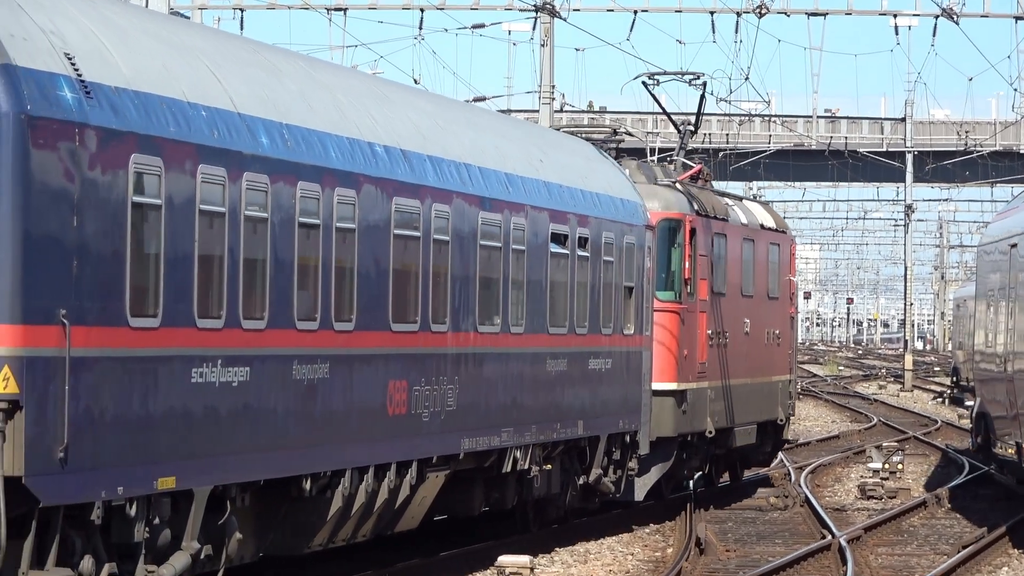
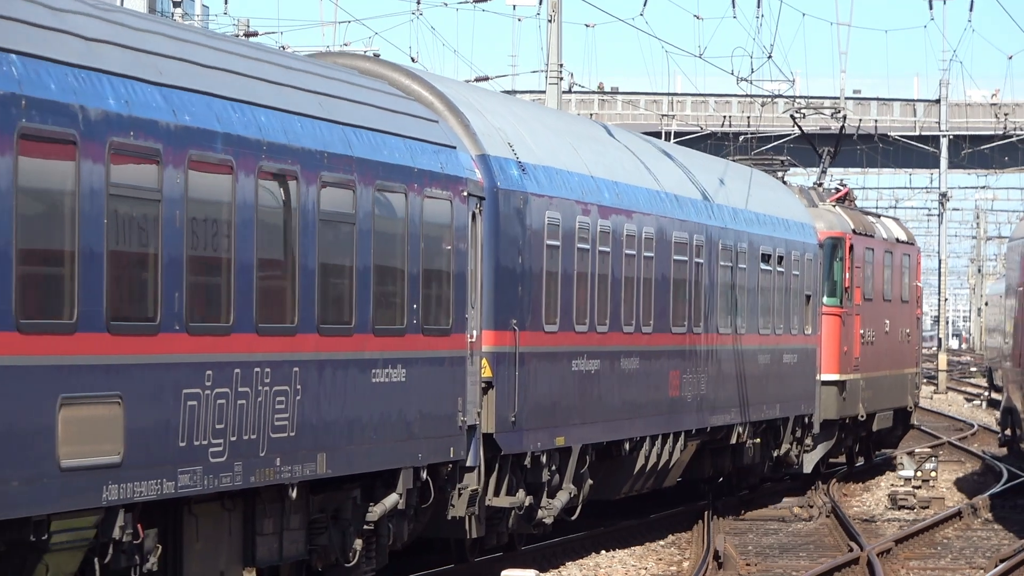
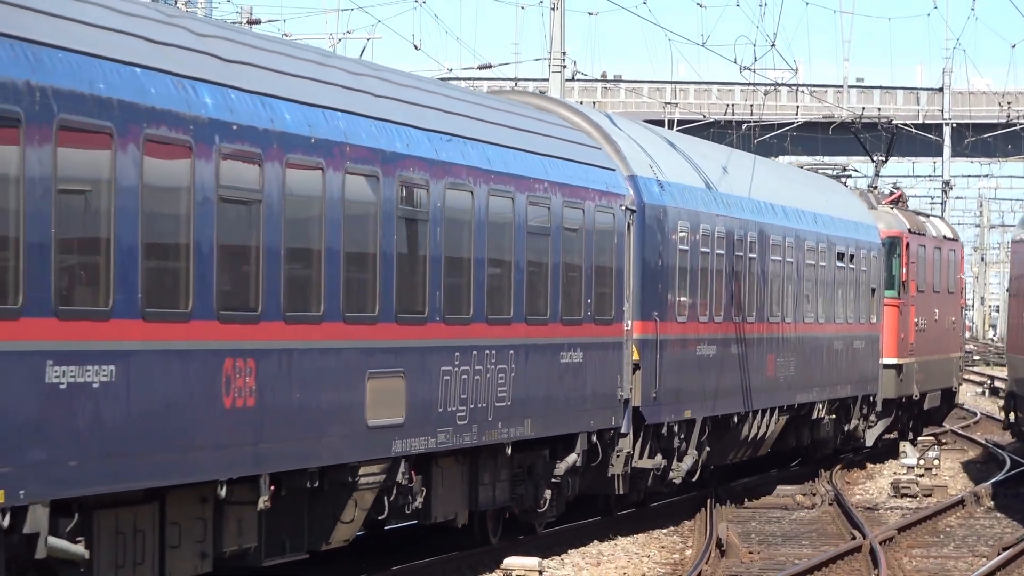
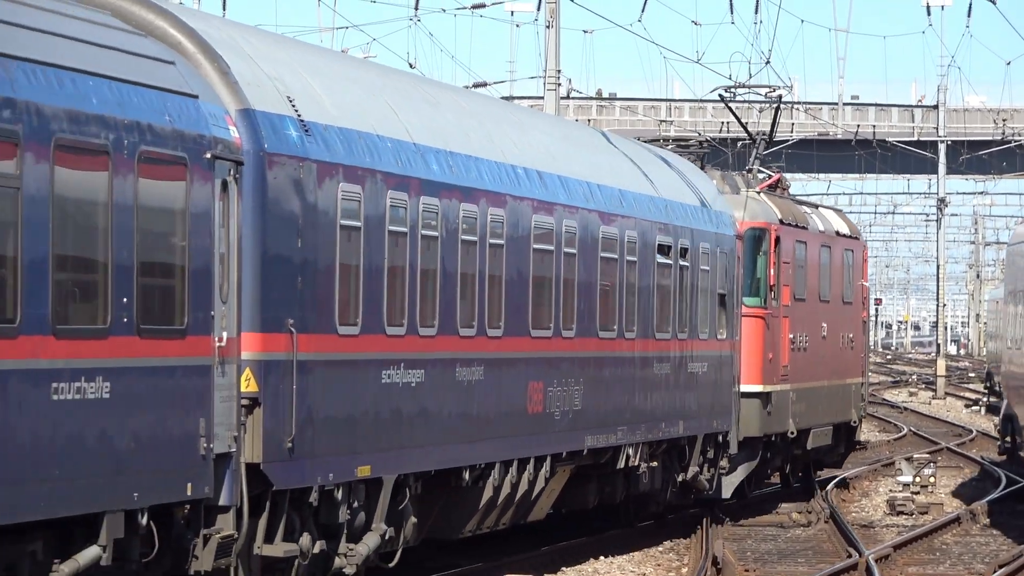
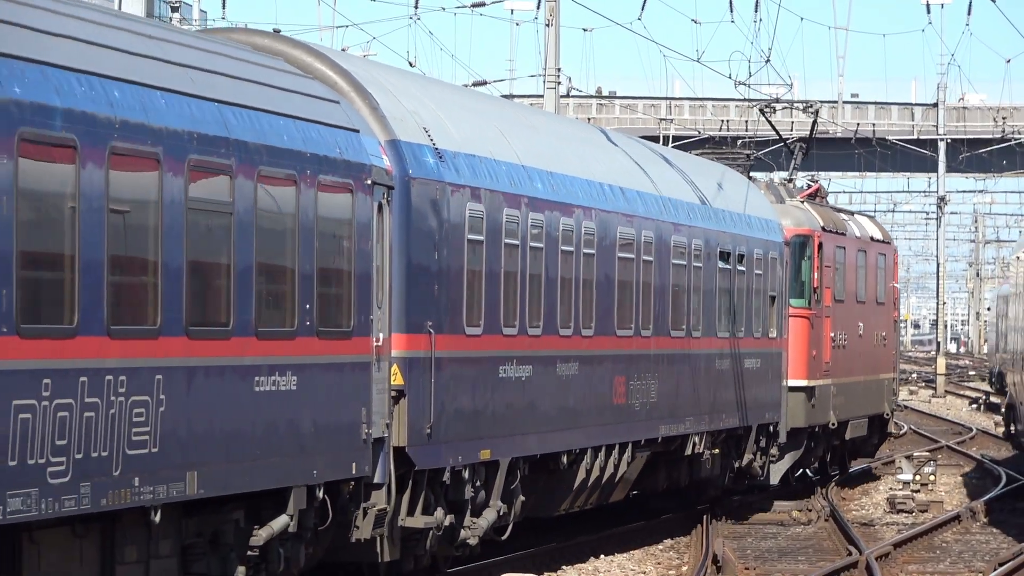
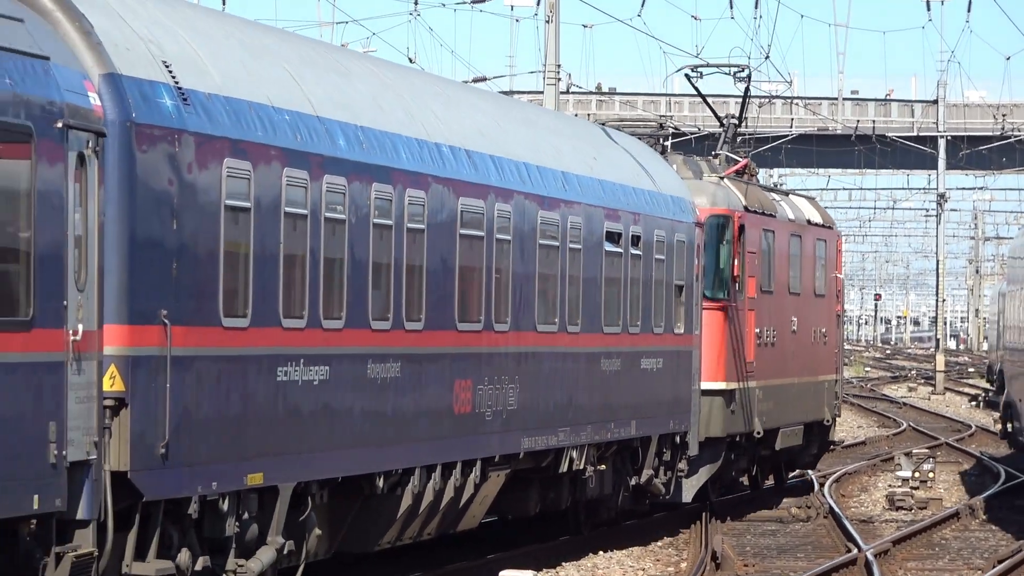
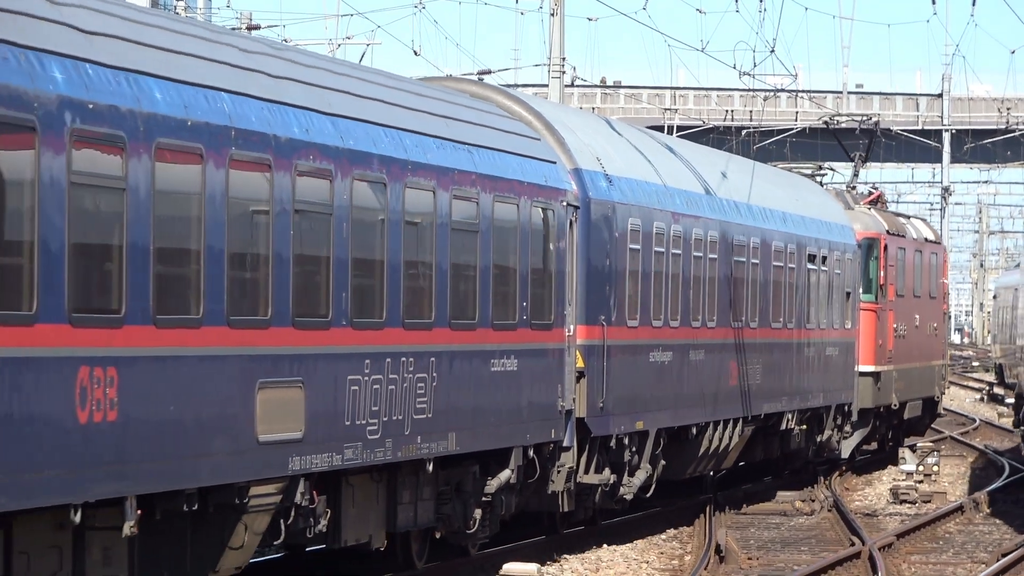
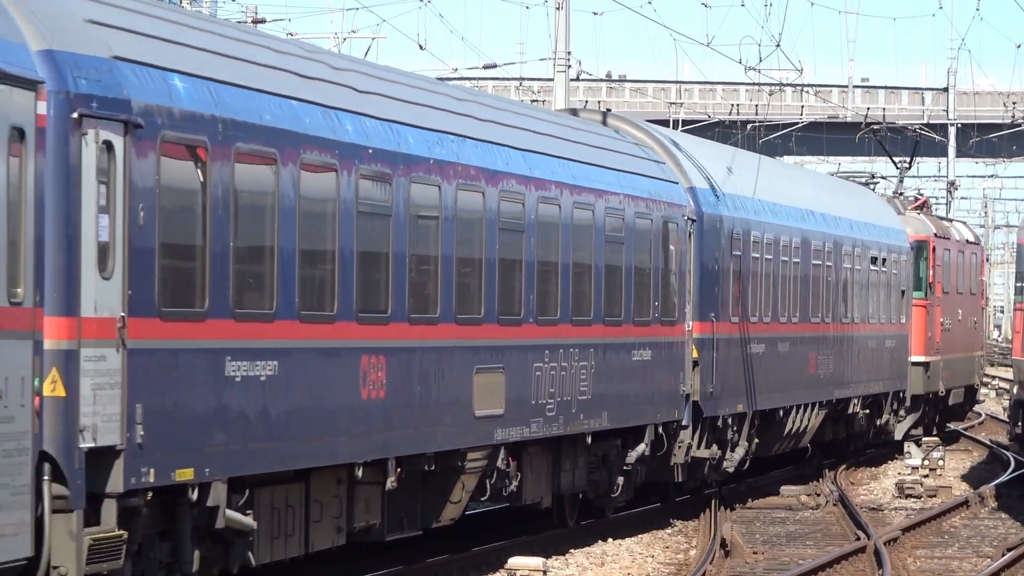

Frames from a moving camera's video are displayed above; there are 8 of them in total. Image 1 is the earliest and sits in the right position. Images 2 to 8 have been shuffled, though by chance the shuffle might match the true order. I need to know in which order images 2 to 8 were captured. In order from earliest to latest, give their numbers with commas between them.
6, 4, 5, 2, 7, 3, 8
